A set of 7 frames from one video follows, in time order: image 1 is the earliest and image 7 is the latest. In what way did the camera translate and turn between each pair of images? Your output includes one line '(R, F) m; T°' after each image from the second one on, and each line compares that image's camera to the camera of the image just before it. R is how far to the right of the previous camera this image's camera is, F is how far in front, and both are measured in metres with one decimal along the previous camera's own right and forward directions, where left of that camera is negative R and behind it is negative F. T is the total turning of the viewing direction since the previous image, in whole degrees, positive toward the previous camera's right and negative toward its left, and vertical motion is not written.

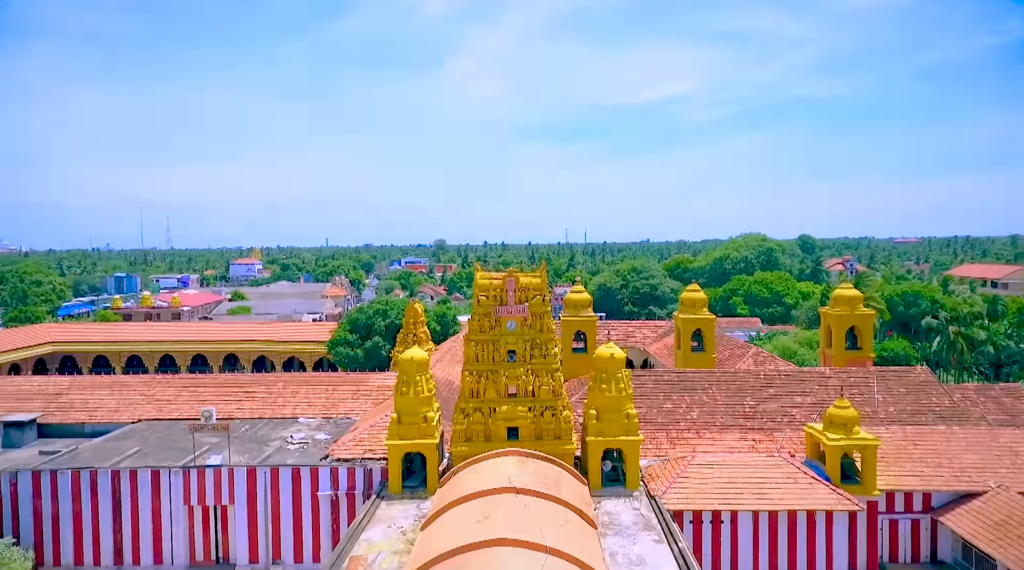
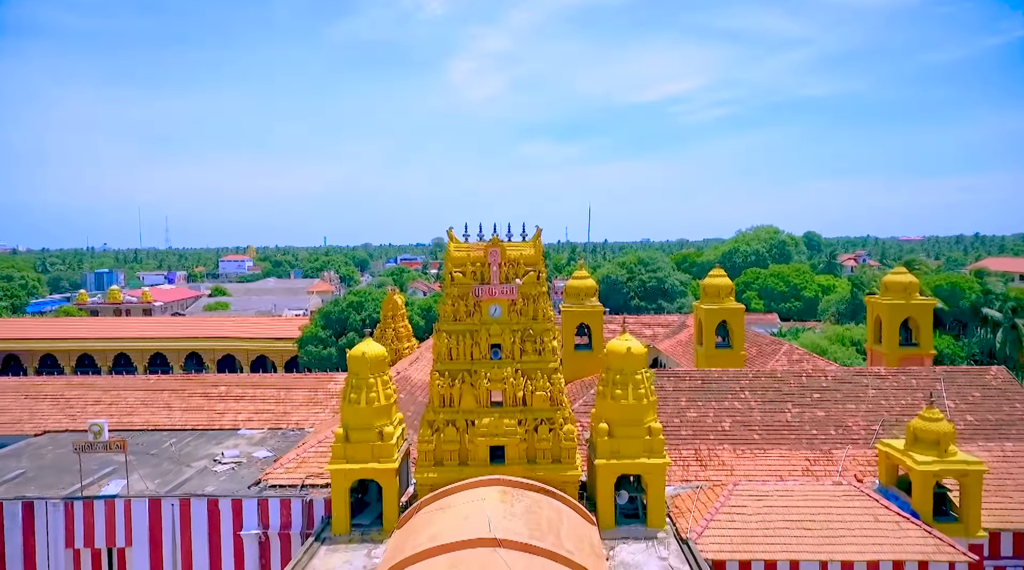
(+0.3, +4.6) m; 0°
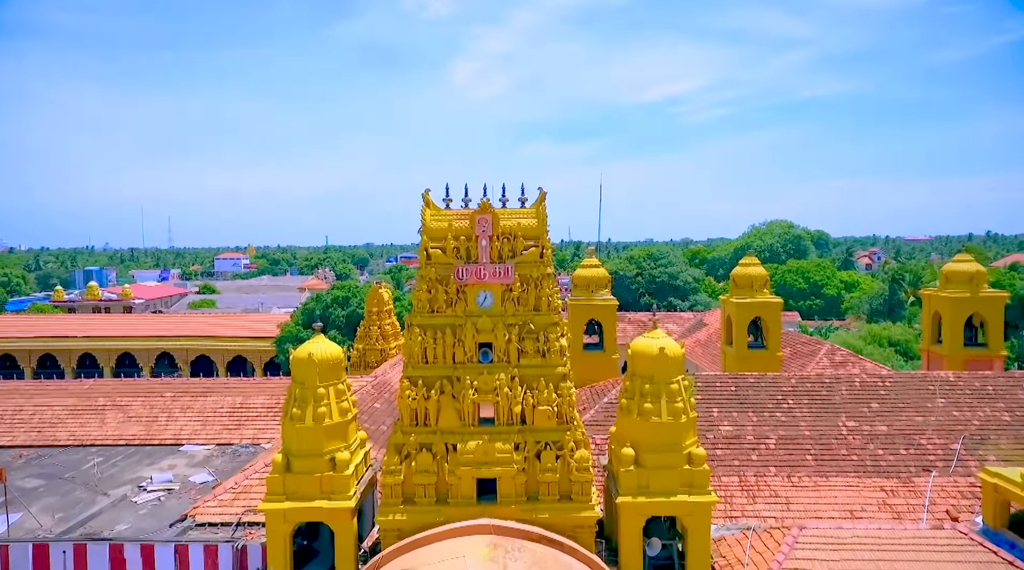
(+0.1, +3.4) m; 0°
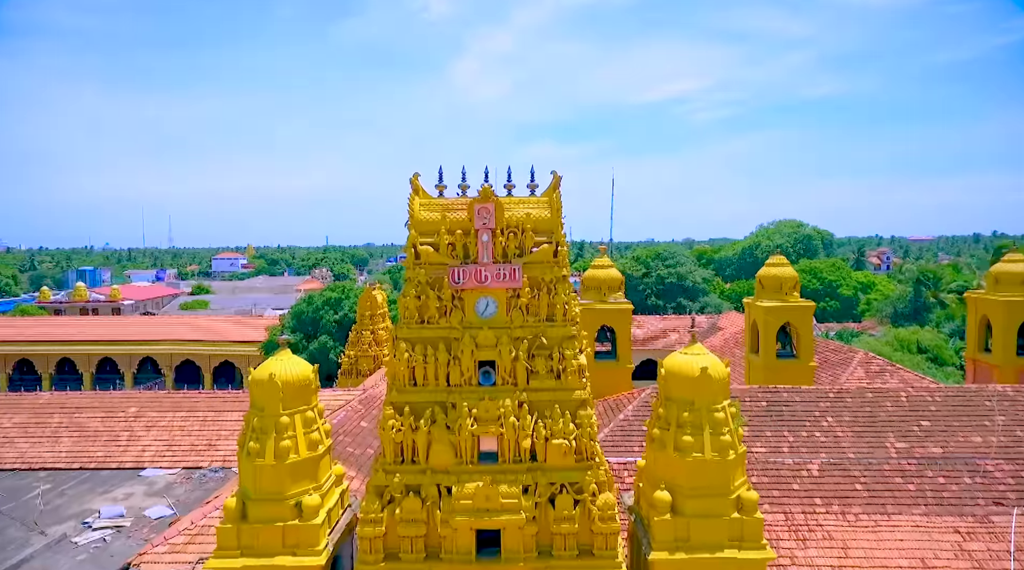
(-0.1, +2.0) m; 0°
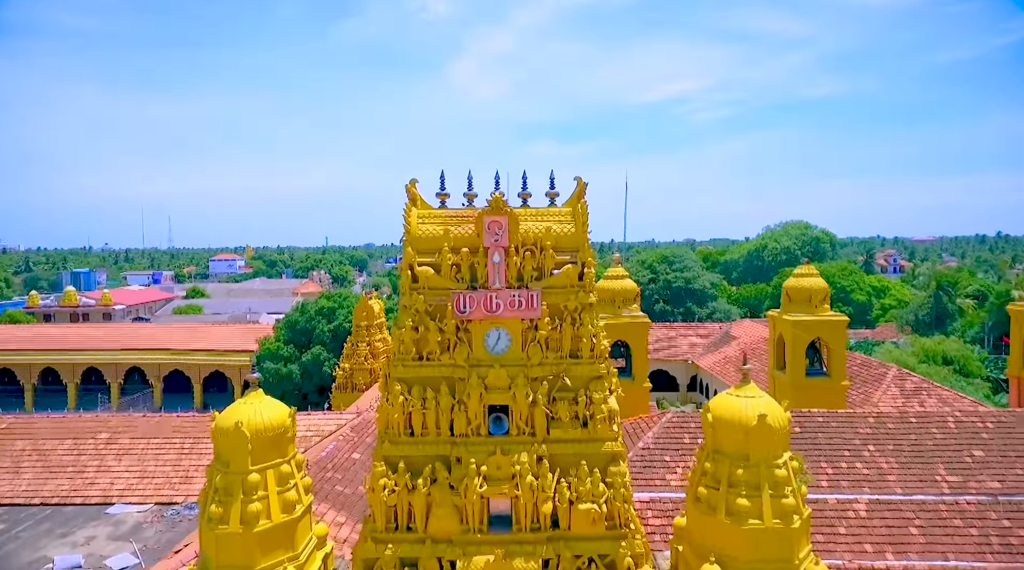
(-0.1, +1.5) m; 0°
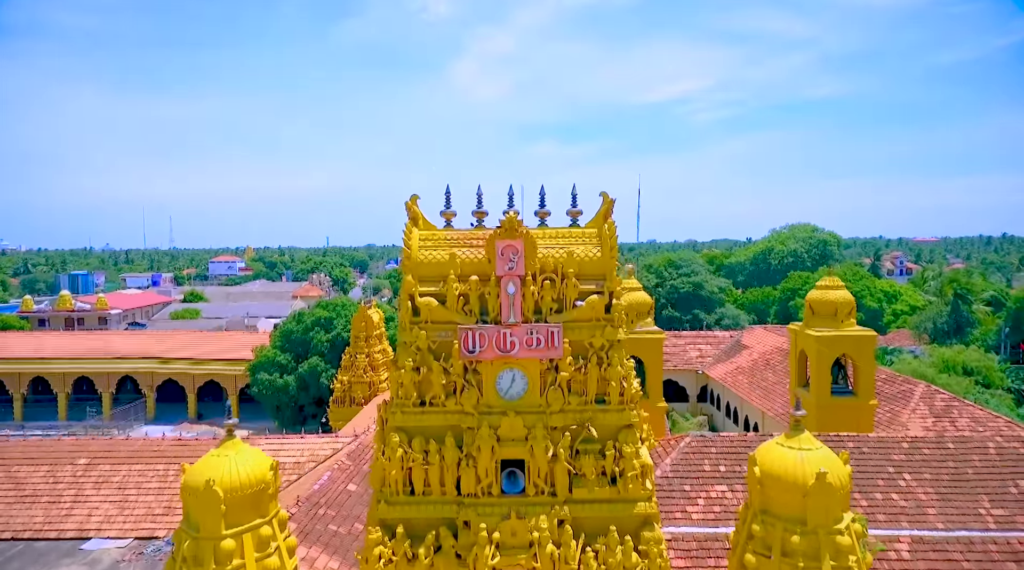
(-0.1, +1.0) m; 0°
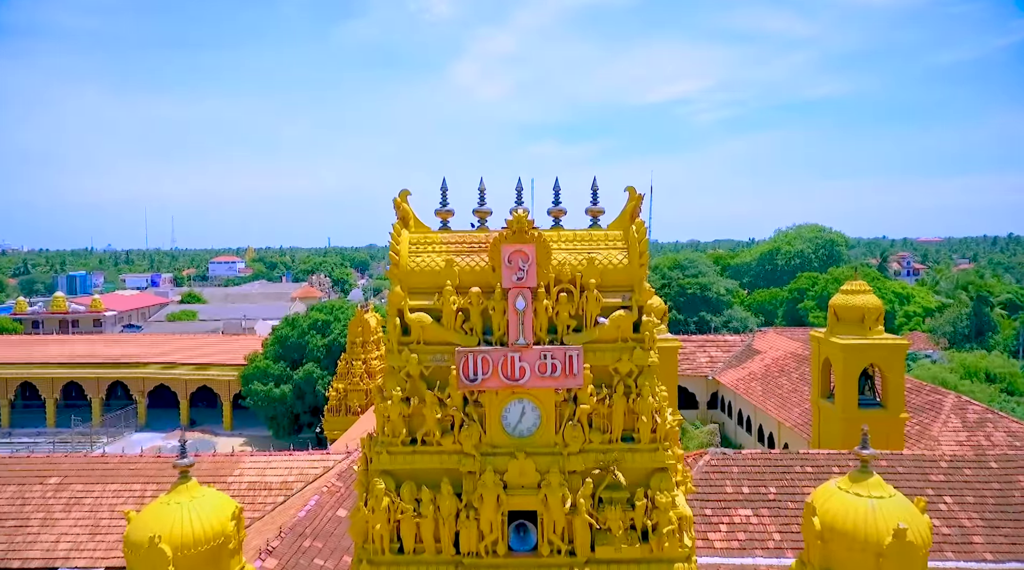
(0.0, +1.1) m; 0°
